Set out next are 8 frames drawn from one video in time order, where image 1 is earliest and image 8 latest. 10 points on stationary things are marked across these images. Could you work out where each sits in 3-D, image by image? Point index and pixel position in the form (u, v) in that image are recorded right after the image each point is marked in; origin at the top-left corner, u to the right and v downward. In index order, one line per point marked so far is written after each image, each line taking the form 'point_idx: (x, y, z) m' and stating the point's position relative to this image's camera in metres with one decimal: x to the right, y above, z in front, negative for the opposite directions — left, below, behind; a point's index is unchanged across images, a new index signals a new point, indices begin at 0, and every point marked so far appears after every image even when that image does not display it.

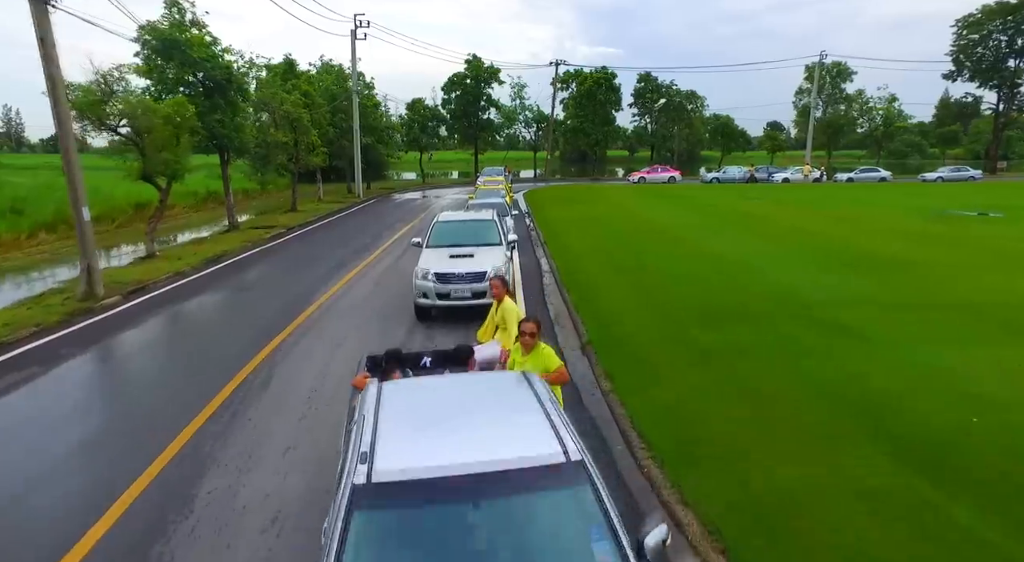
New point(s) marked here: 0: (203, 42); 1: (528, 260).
0: (-10.3, +8.0, +18.6) m
1: (+0.4, +0.5, +15.2) m
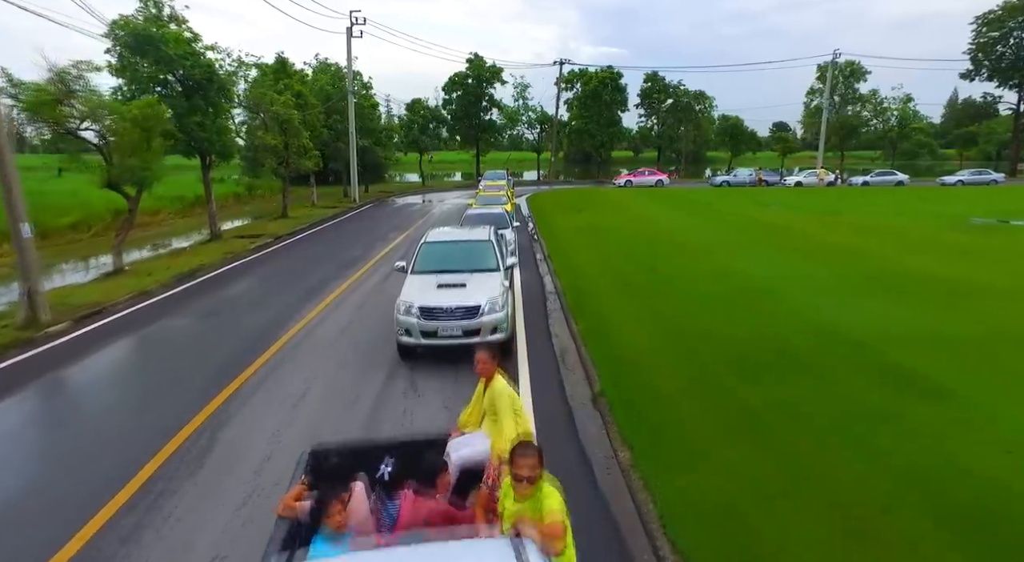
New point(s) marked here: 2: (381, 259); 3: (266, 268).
0: (-10.2, +7.5, +17.3) m
1: (+0.4, +0.1, +13.8) m
2: (-3.9, +0.5, +16.4) m
3: (-7.1, +0.3, +16.1) m
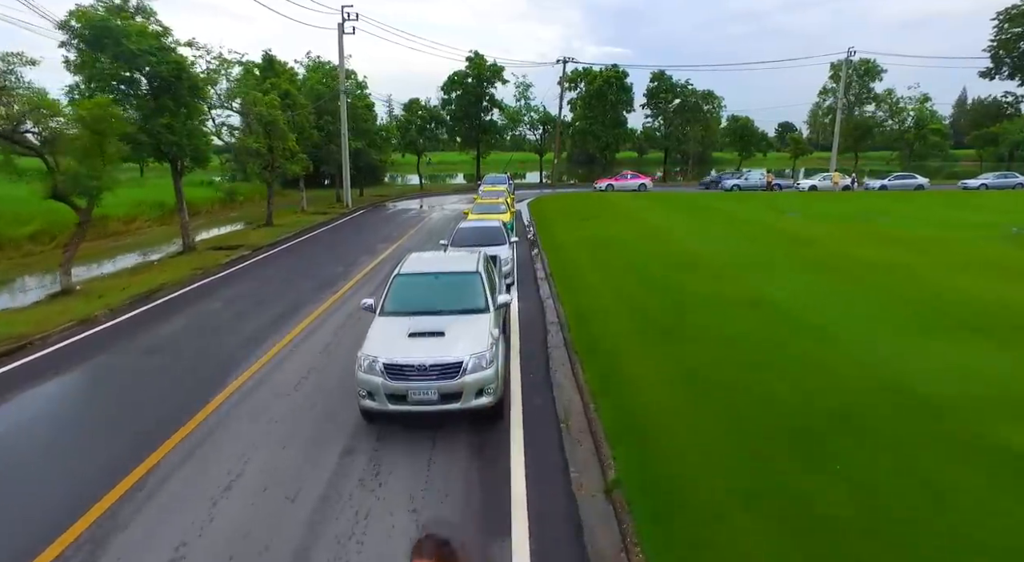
0: (-10.3, +7.0, +15.6) m
1: (+0.3, -0.5, +12.1) m
2: (-3.9, 0.0, +14.7) m
3: (-7.1, -0.2, +14.4) m
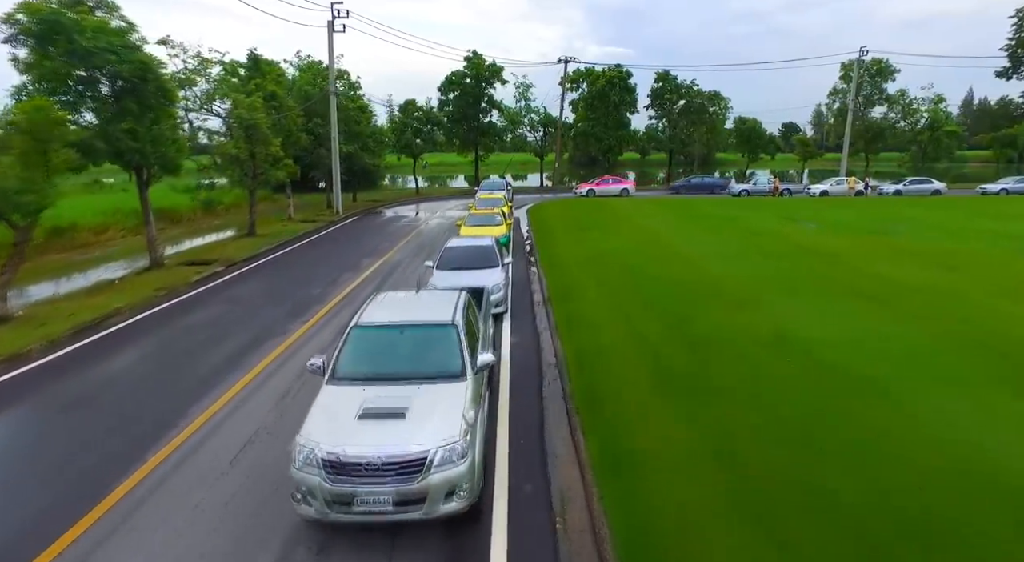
0: (-10.4, +6.4, +14.2) m
1: (+0.2, -1.0, +10.7) m
2: (-4.0, -0.6, +13.3) m
3: (-7.3, -0.7, +13.0) m
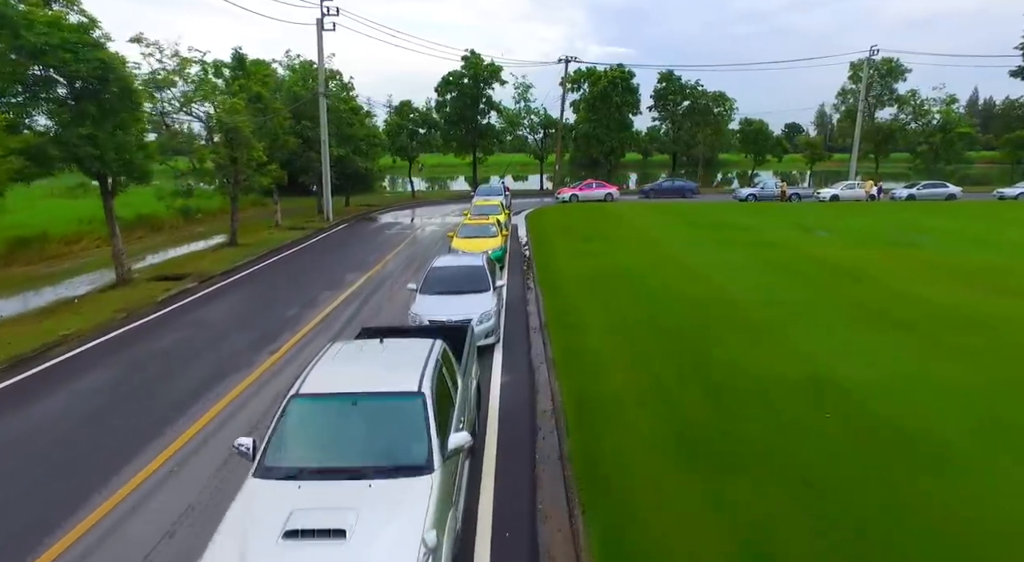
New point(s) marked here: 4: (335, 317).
0: (-10.5, +6.0, +13.0) m
1: (0.0, -1.5, +9.4) m
2: (-4.2, -1.0, +12.0) m
3: (-7.4, -1.2, +11.7) m
4: (-4.0, -0.8, +12.8) m
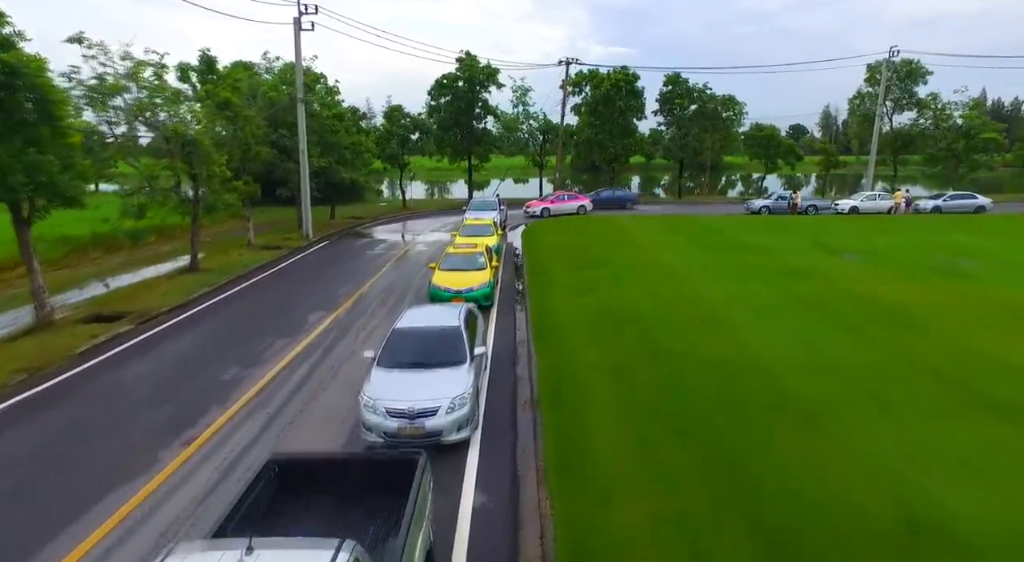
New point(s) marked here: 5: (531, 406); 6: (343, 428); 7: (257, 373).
0: (-10.8, +4.9, +10.7) m
1: (-0.2, -2.5, +7.1) m
2: (-4.4, -2.0, +9.7) m
3: (-7.7, -2.2, +9.4) m
4: (-4.2, -1.8, +10.5) m
5: (+0.3, -2.0, +9.2) m
6: (-2.6, -2.2, +8.6) m
7: (-4.9, -1.7, +11.1) m
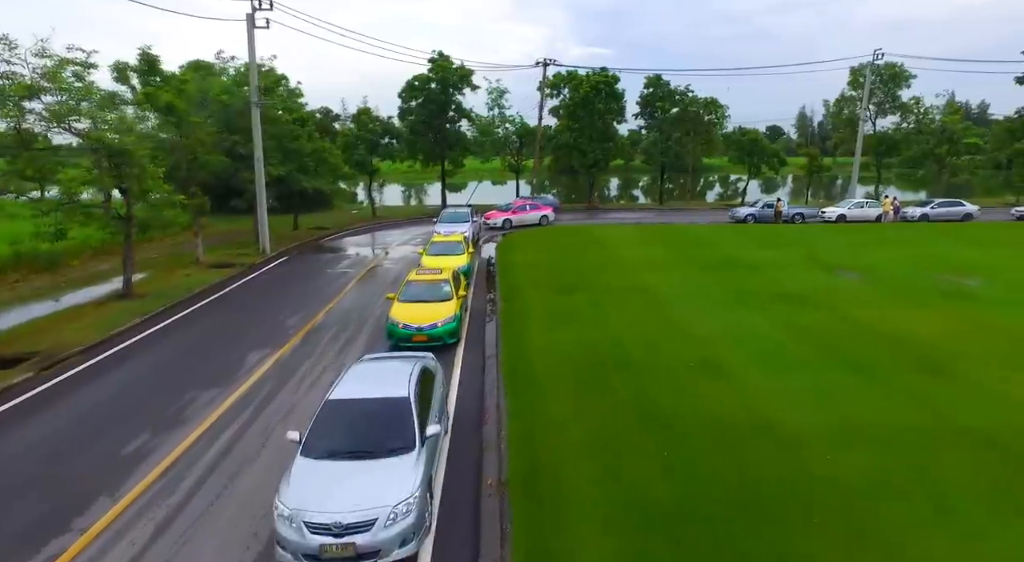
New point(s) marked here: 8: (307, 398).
0: (-11.4, +4.1, +8.6) m
1: (-0.6, -3.3, +5.4) m
2: (-4.9, -2.8, +7.8) m
3: (-8.2, -3.0, +7.4) m
4: (-4.8, -2.6, +8.6) m
5: (-0.2, -2.7, +7.5) m
6: (-3.0, -3.0, +6.8) m
7: (-5.5, -2.5, +9.2) m
8: (-3.8, -2.1, +10.6) m
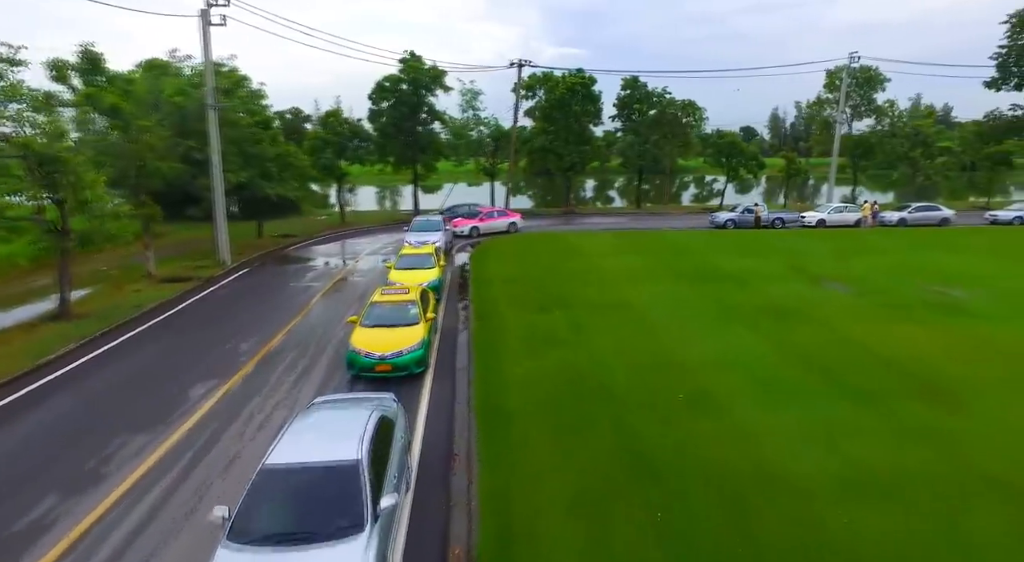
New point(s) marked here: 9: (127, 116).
0: (-11.8, +3.6, +7.1) m
1: (-0.9, -3.7, +4.3) m
2: (-5.3, -3.3, +6.6) m
3: (-8.5, -3.6, +6.0) m
4: (-5.1, -3.1, +7.3) m
5: (-0.5, -3.2, +6.4) m
6: (-3.3, -3.5, +5.6) m
7: (-5.9, -3.0, +7.9) m
8: (-4.3, -2.6, +9.4) m
9: (-13.1, +5.6, +19.0) m
